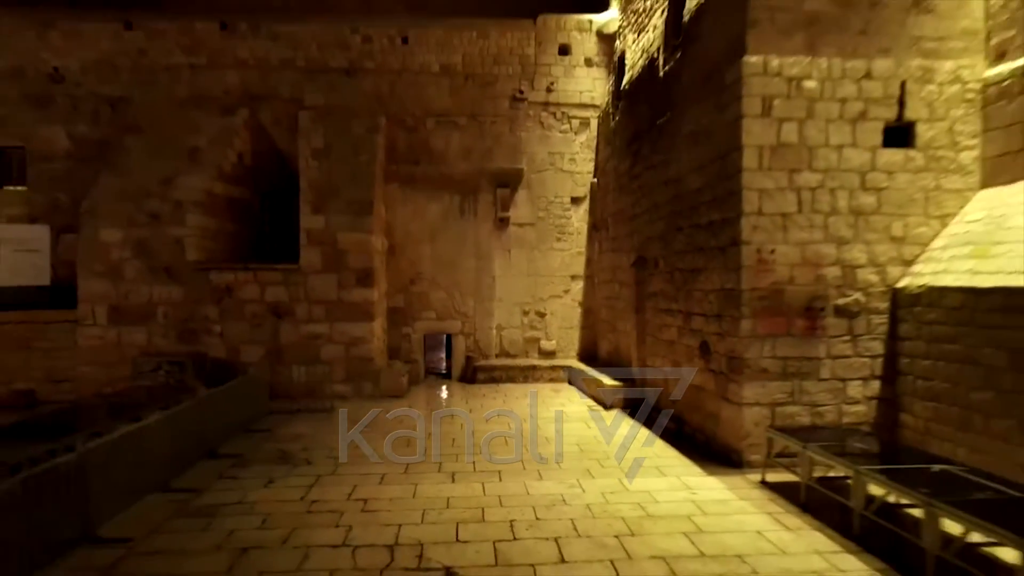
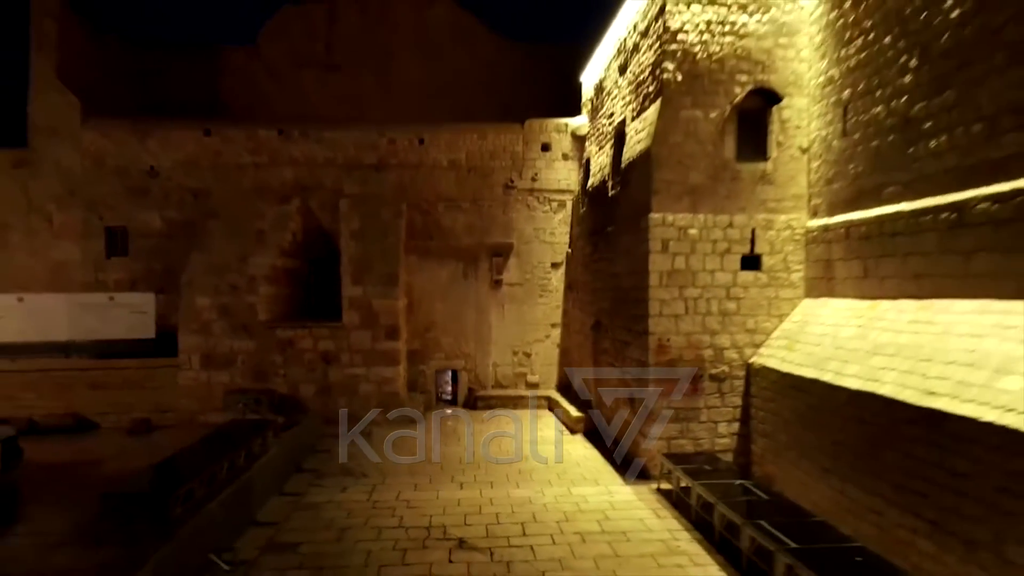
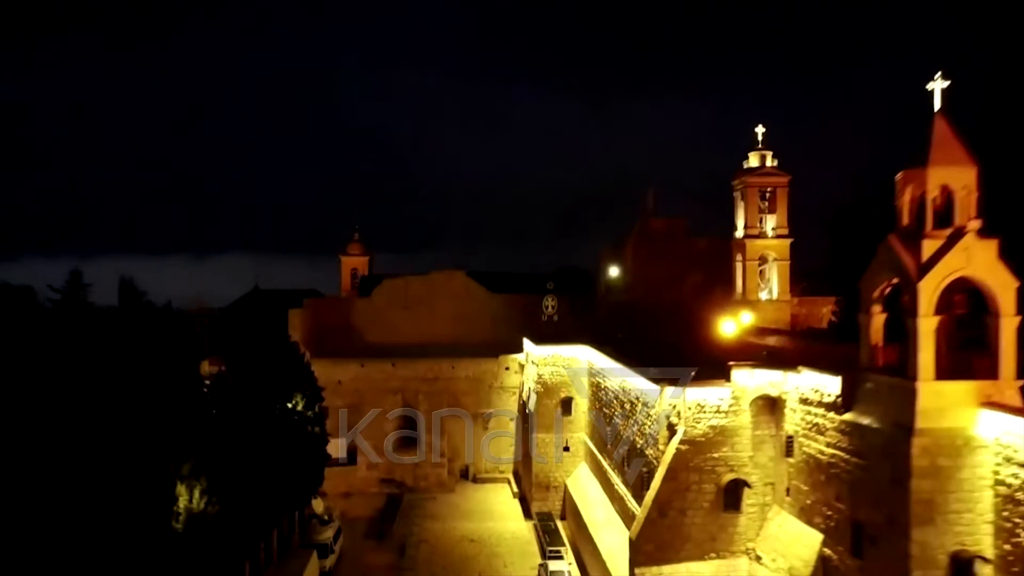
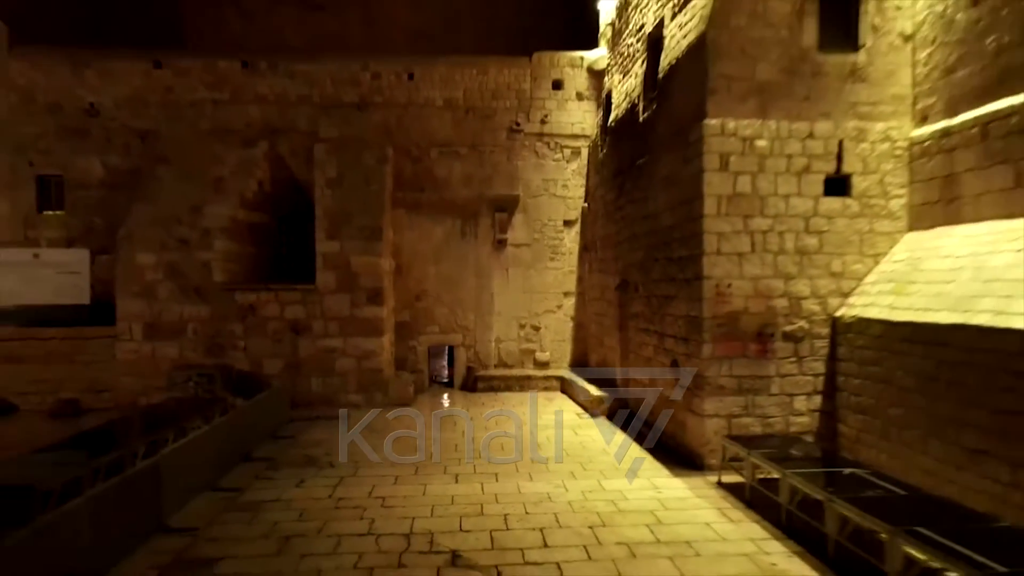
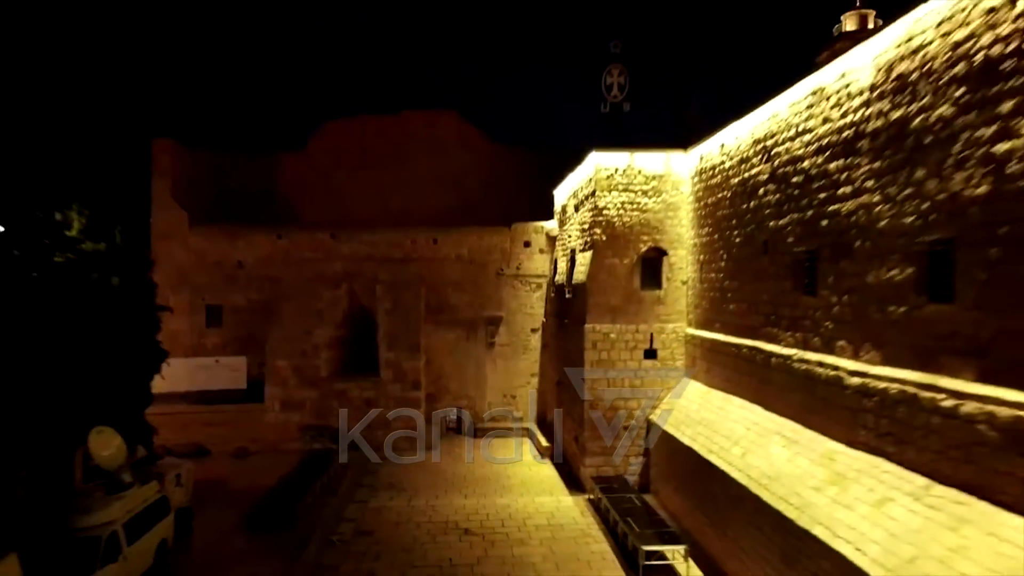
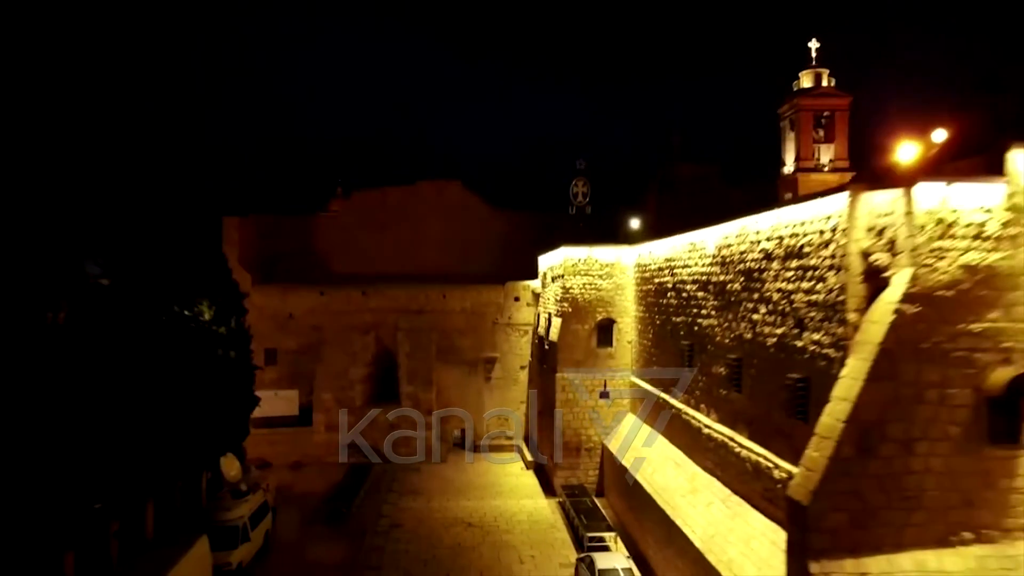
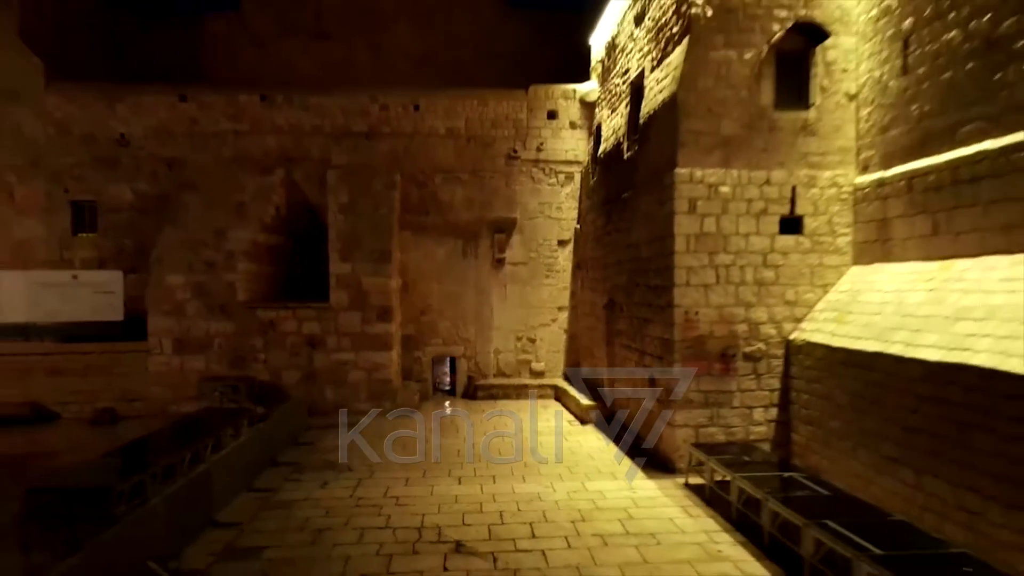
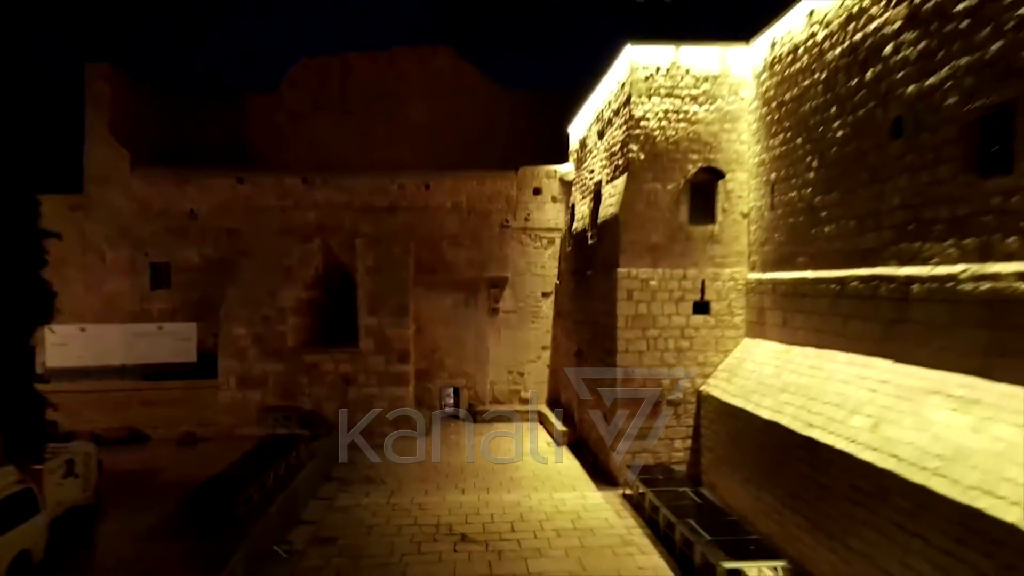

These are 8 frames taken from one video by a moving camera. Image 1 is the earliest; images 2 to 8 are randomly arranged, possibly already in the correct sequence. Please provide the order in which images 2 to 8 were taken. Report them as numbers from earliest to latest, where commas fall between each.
4, 7, 2, 8, 5, 6, 3
